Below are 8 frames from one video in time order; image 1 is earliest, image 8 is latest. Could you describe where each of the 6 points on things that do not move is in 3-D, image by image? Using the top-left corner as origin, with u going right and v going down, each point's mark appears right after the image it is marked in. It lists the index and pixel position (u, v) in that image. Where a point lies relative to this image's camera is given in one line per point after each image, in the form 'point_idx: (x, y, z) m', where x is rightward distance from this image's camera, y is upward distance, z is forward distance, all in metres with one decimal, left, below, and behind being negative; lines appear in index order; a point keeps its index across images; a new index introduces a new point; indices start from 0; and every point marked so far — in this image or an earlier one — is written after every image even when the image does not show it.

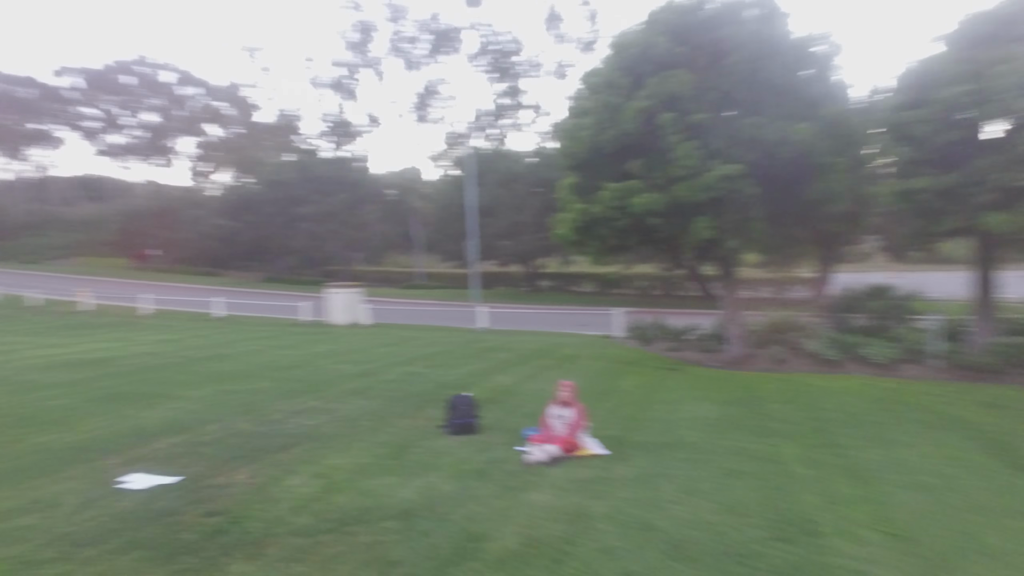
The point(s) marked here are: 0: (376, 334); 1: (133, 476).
0: (-4.2, -1.4, +19.3) m
1: (-3.8, -1.9, +6.2) m
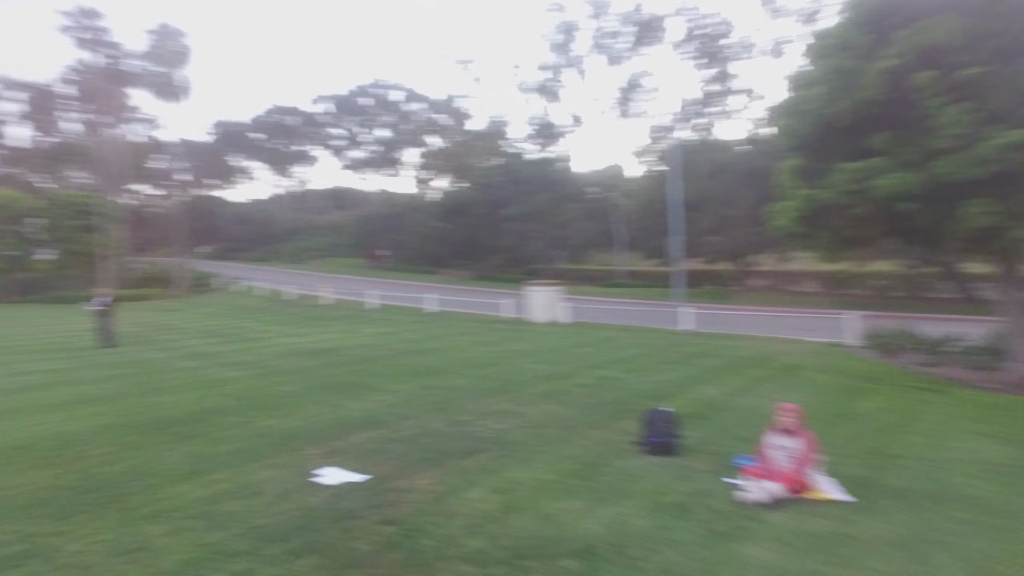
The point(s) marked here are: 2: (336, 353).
0: (+1.9, -1.4, +18.8) m
1: (-1.9, -1.8, +6.3) m
2: (-4.4, -1.6, +15.5) m
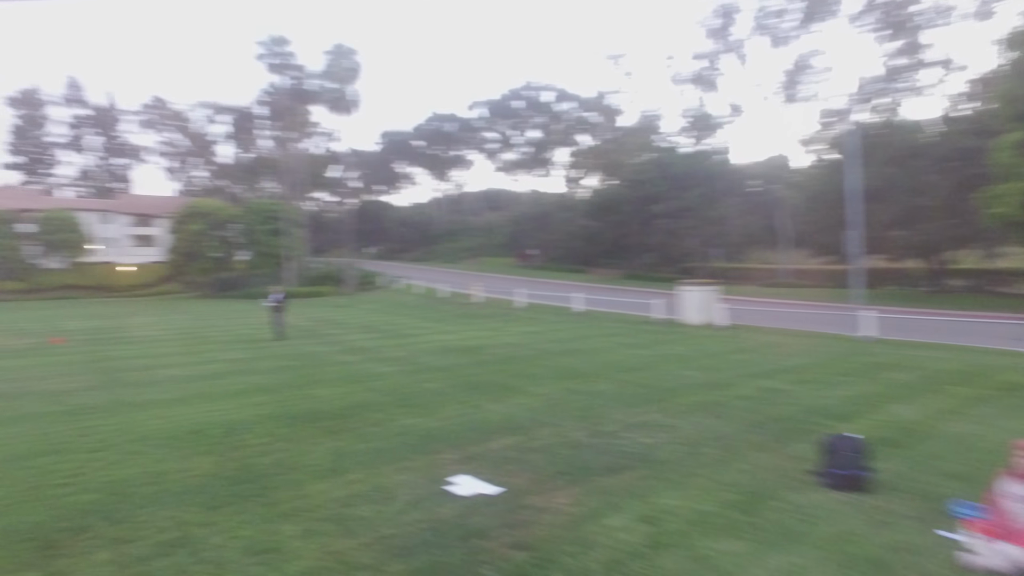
0: (+6.2, -1.4, +17.3) m
1: (-0.5, -1.8, +6.0) m
2: (-0.8, -1.6, +15.5) m
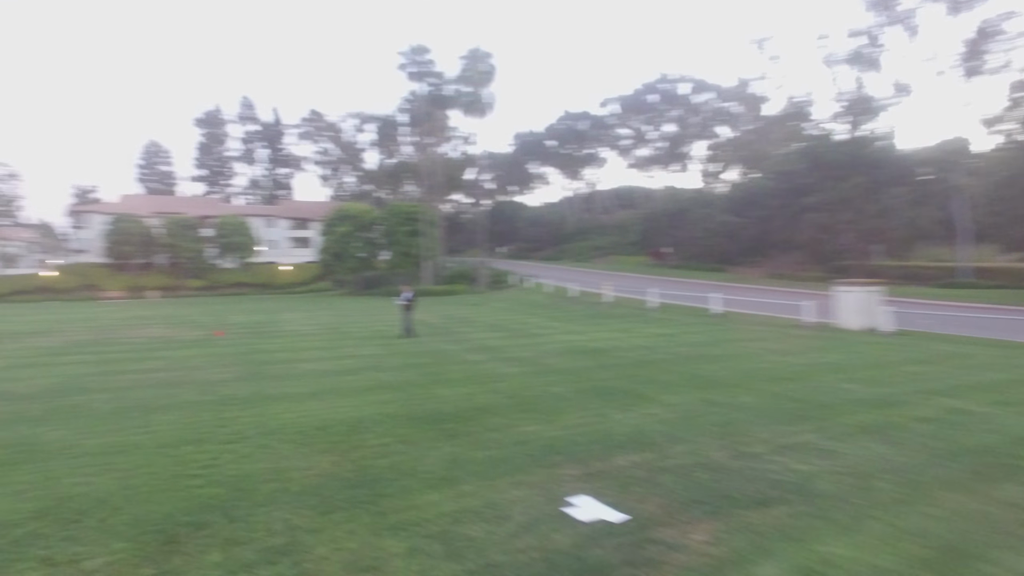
0: (+9.5, -1.4, +15.0) m
1: (+0.6, -1.8, +5.4) m
2: (+2.3, -1.6, +14.8) m
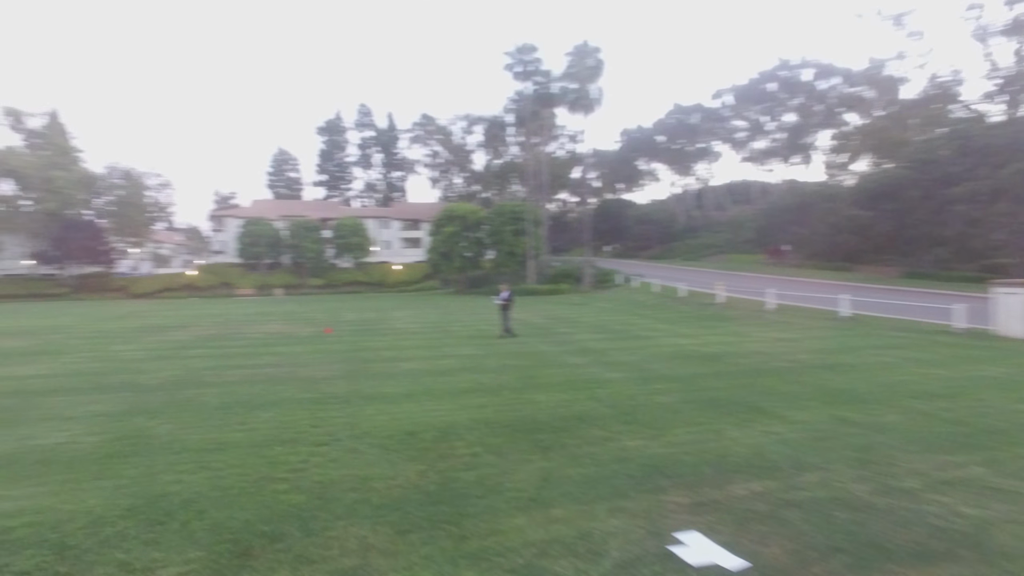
0: (+11.7, -1.4, +12.6) m
1: (+1.3, -1.8, +4.6) m
2: (+4.6, -1.6, +13.6) m
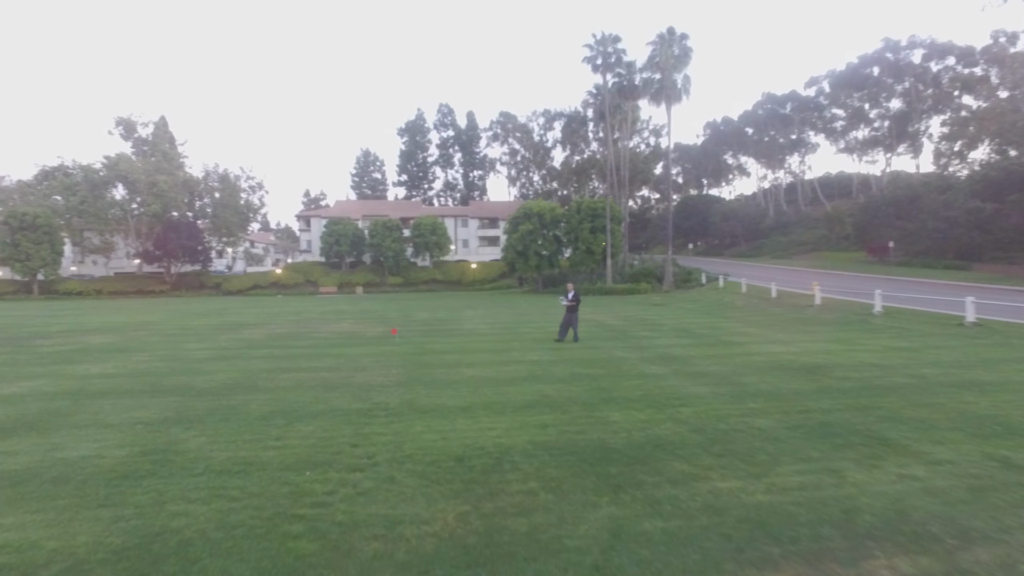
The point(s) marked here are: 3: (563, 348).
0: (+12.9, -1.5, +9.8) m
1: (+1.6, -1.9, +3.2) m
2: (+6.0, -1.6, +11.7) m
3: (+1.4, -1.5, +16.1) m
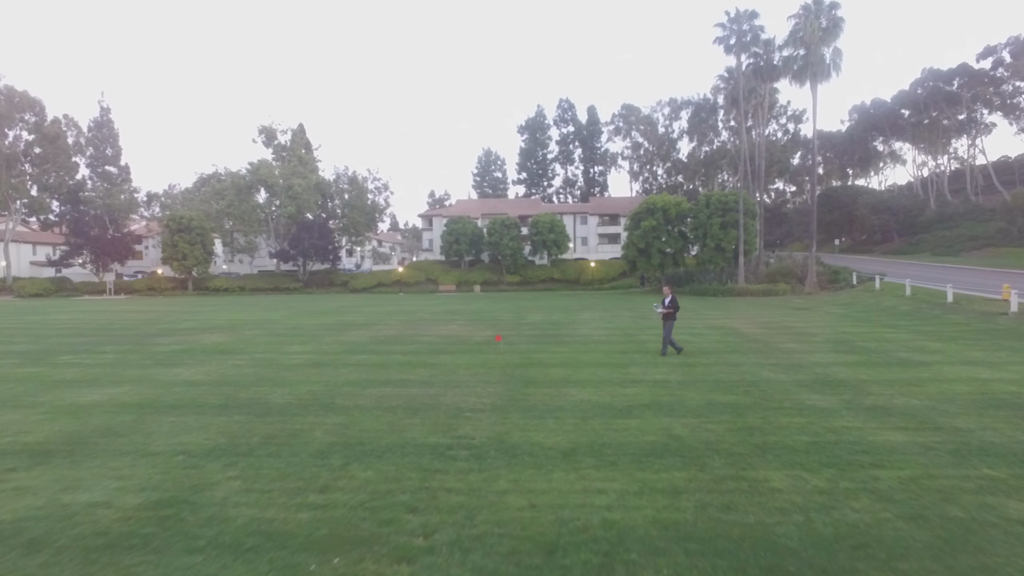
0: (+14.1, -1.7, +5.1) m
1: (+1.7, -2.0, +0.8) m
2: (+7.7, -1.7, +8.3) m
3: (+4.0, -1.6, +13.5) m
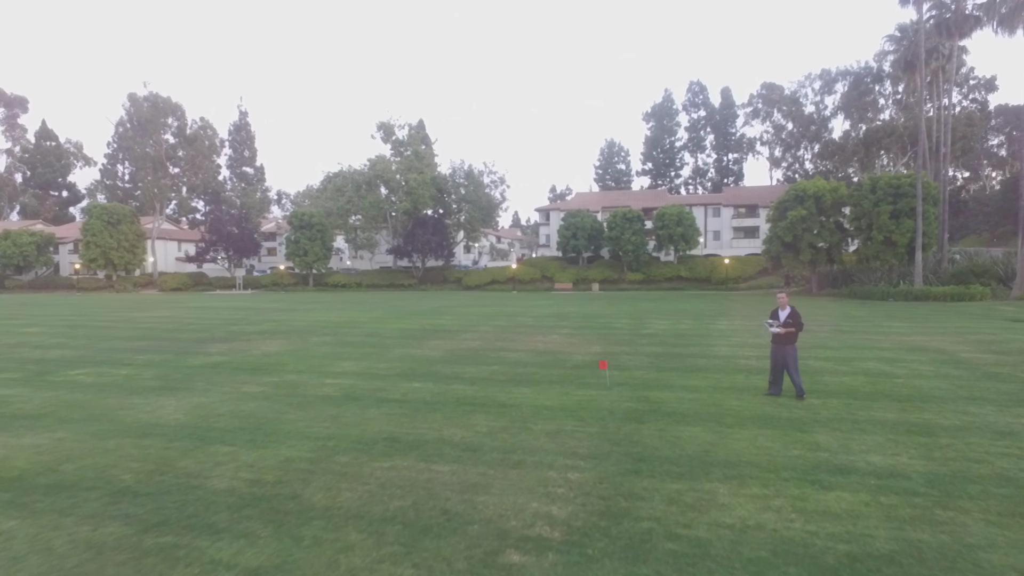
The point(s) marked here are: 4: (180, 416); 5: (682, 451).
0: (+13.7, -2.0, -2.2) m
1: (+0.7, -2.2, -4.0) m
2: (+8.0, -2.0, +2.2) m
3: (+5.4, -1.8, +8.0) m
4: (-4.7, -1.8, +8.9) m
5: (+2.0, -1.9, +7.1) m
